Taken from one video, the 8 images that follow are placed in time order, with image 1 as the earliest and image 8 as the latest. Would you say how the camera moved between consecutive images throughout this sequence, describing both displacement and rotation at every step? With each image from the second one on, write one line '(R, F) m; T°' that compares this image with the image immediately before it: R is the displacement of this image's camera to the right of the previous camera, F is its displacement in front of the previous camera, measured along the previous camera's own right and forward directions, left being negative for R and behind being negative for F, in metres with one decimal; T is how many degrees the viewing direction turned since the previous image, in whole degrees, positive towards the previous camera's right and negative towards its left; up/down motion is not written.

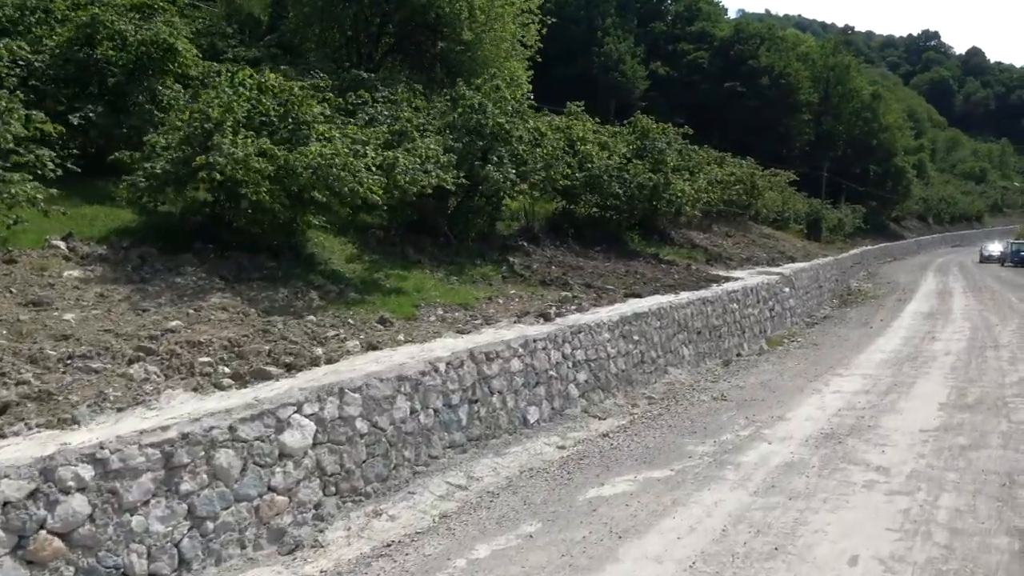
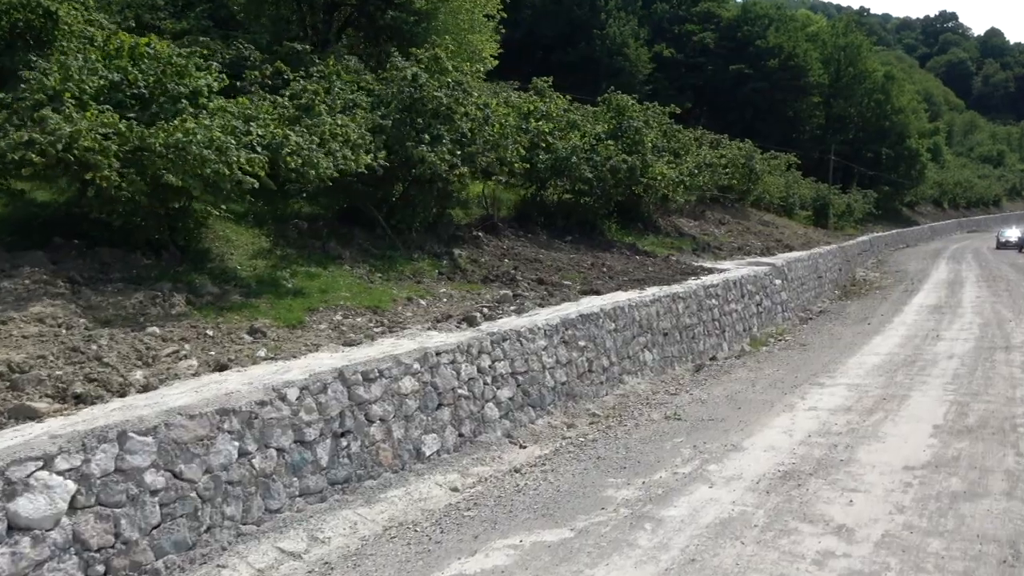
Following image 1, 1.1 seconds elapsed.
(+1.0, +1.4) m; -1°
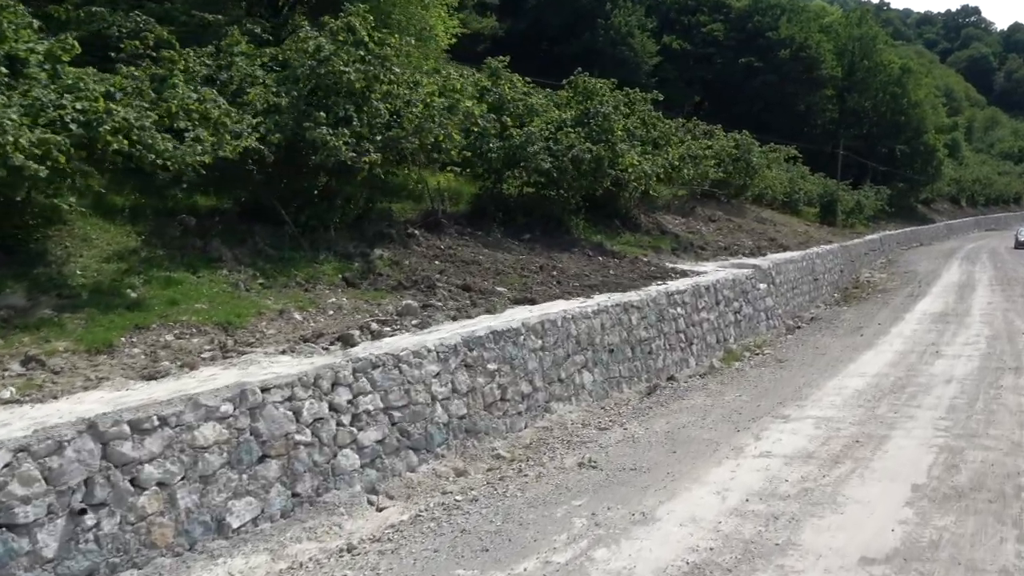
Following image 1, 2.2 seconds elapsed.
(+1.1, +1.5) m; -1°
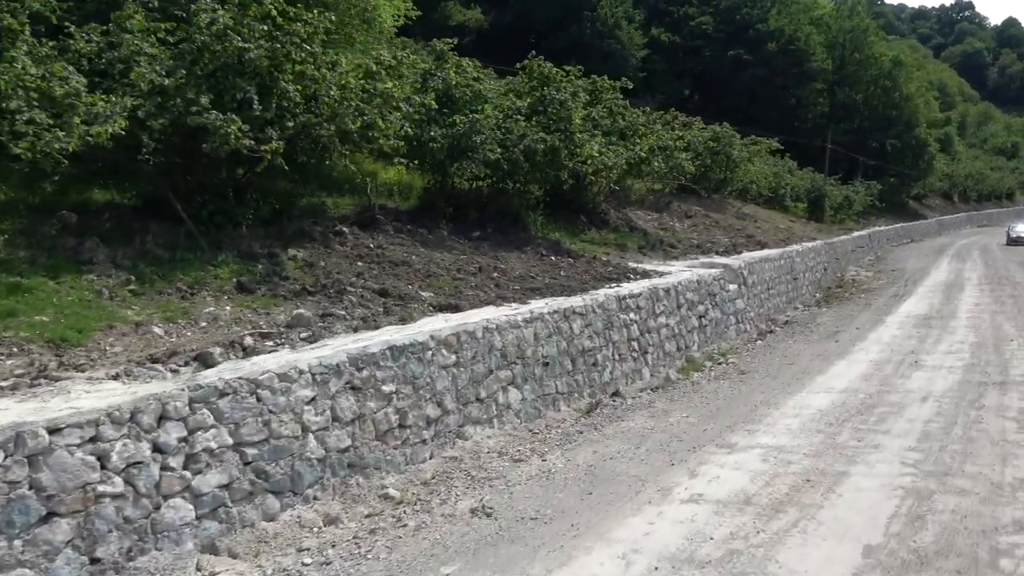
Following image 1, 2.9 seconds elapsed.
(+0.8, +1.0) m; 0°
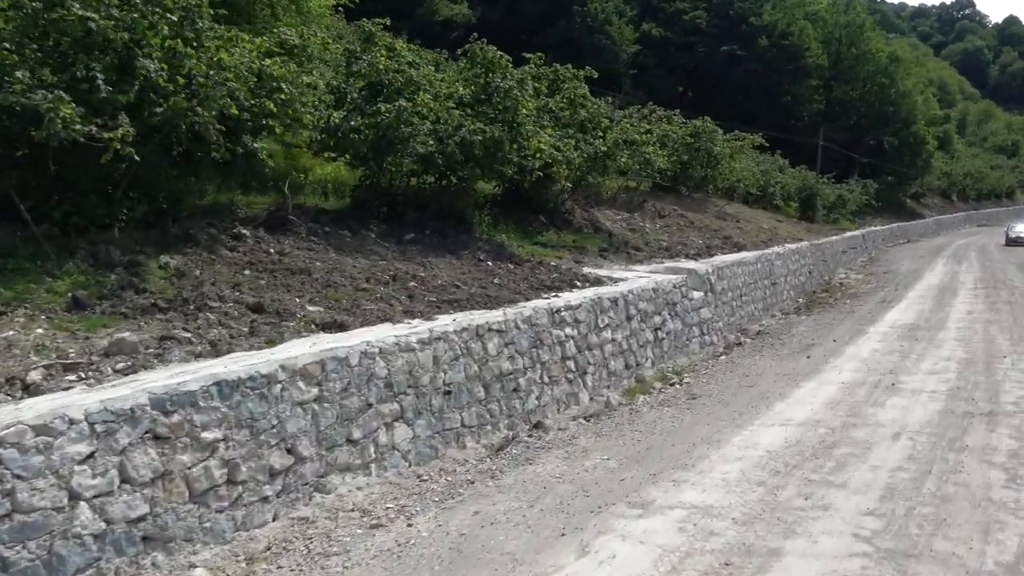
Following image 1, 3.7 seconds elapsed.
(+0.9, +1.2) m; 0°
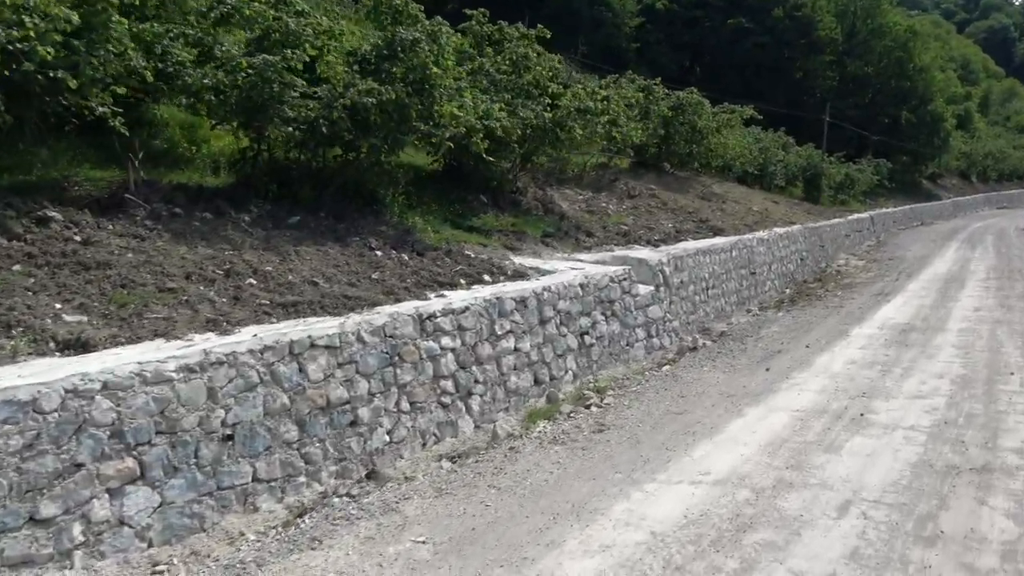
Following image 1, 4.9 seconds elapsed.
(+1.3, +1.8) m; -1°
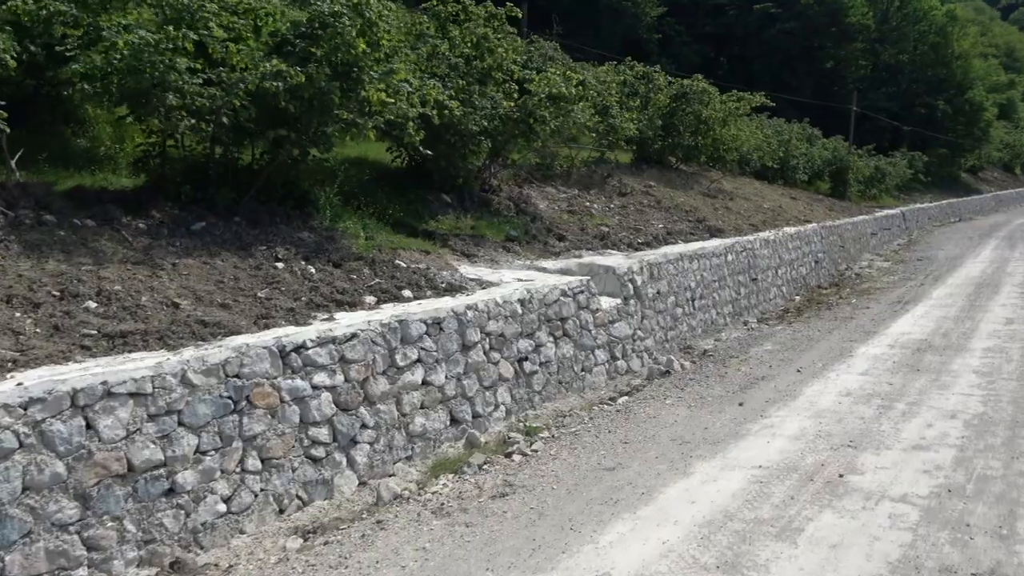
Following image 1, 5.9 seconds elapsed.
(+1.0, +1.3) m; -2°
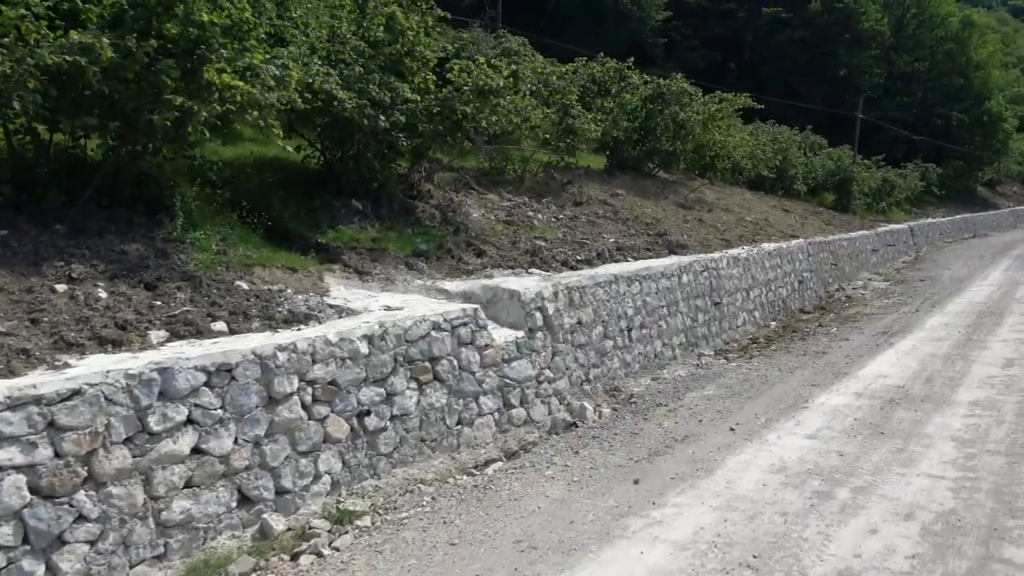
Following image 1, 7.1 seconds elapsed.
(+1.2, +1.5) m; -1°
